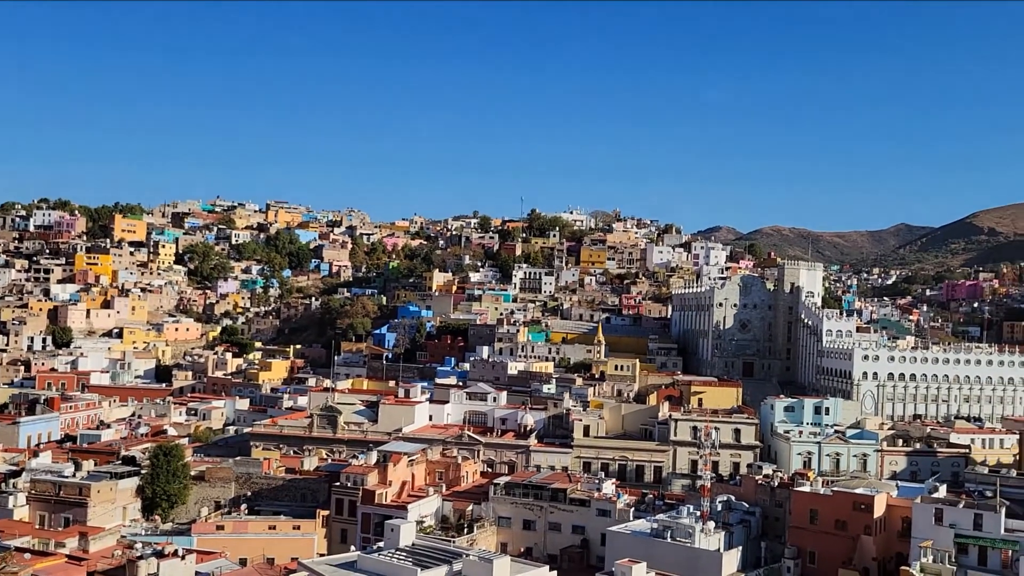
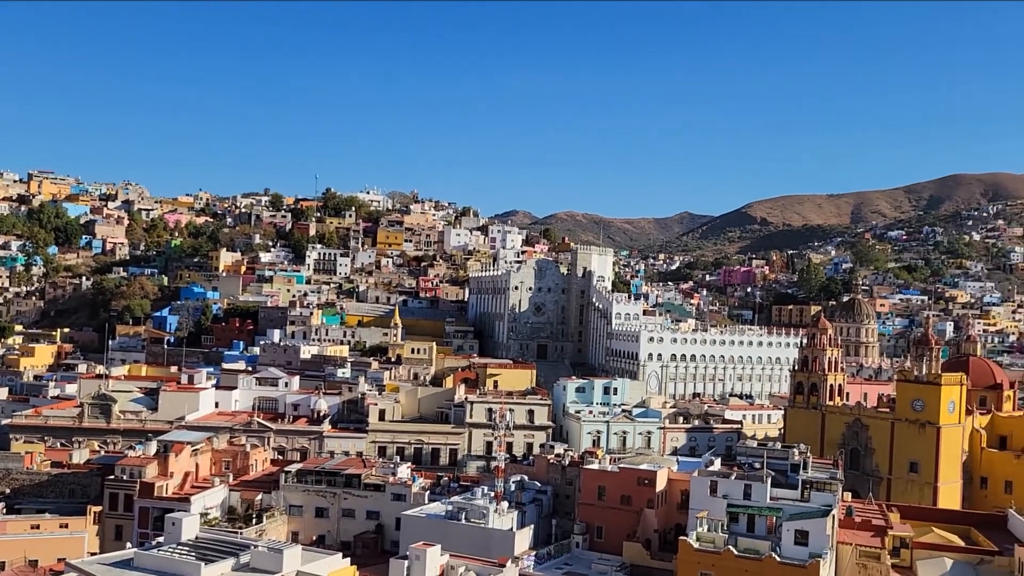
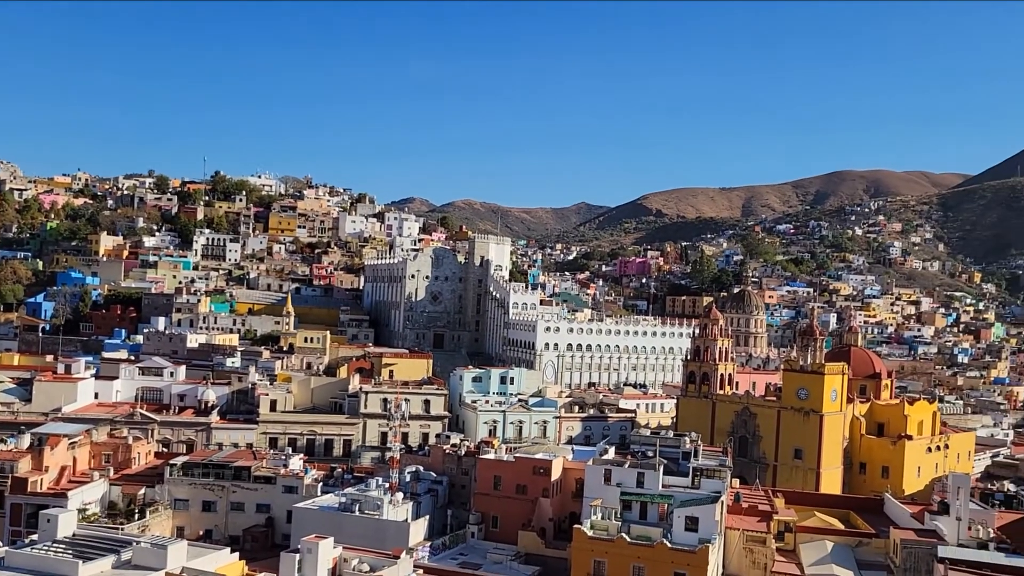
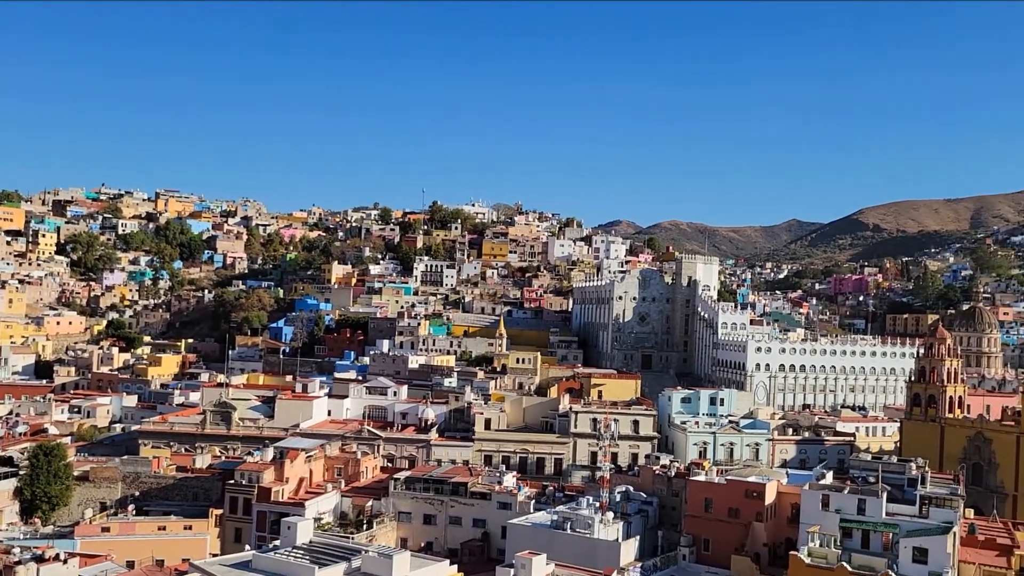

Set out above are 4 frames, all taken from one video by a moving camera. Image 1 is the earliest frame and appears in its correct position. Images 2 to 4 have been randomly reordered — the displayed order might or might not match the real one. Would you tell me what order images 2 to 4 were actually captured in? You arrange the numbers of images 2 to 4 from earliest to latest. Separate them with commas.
4, 2, 3
